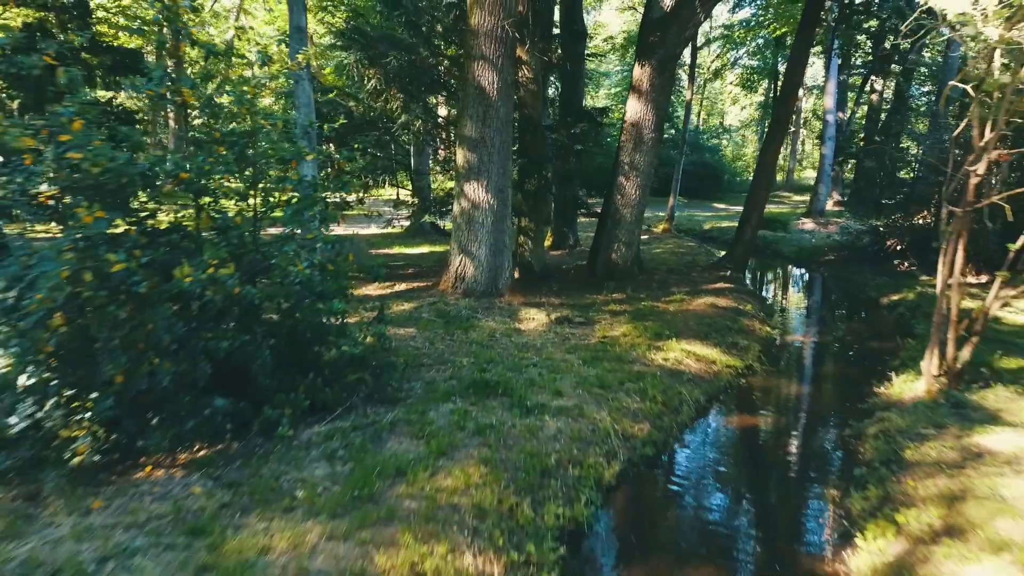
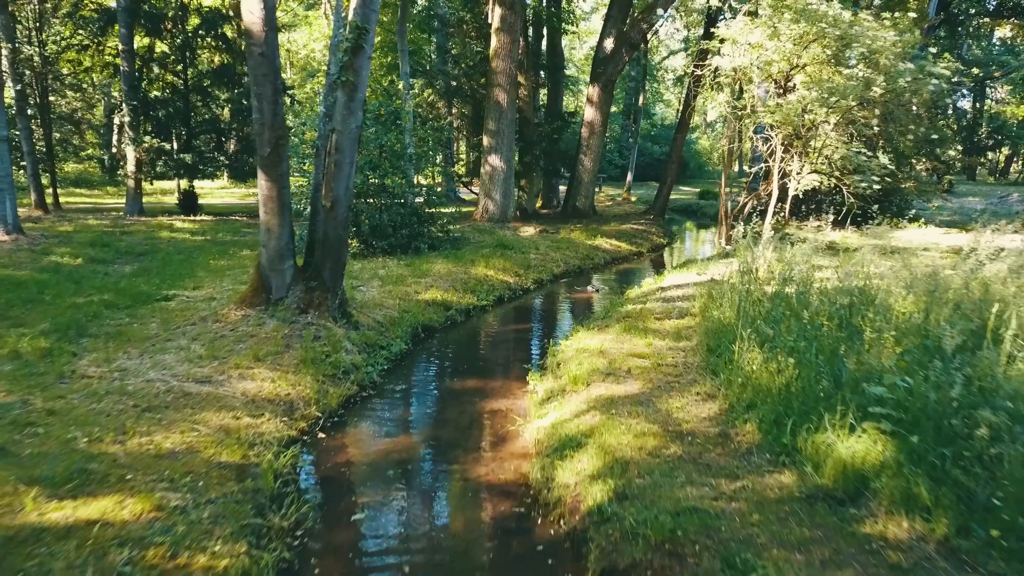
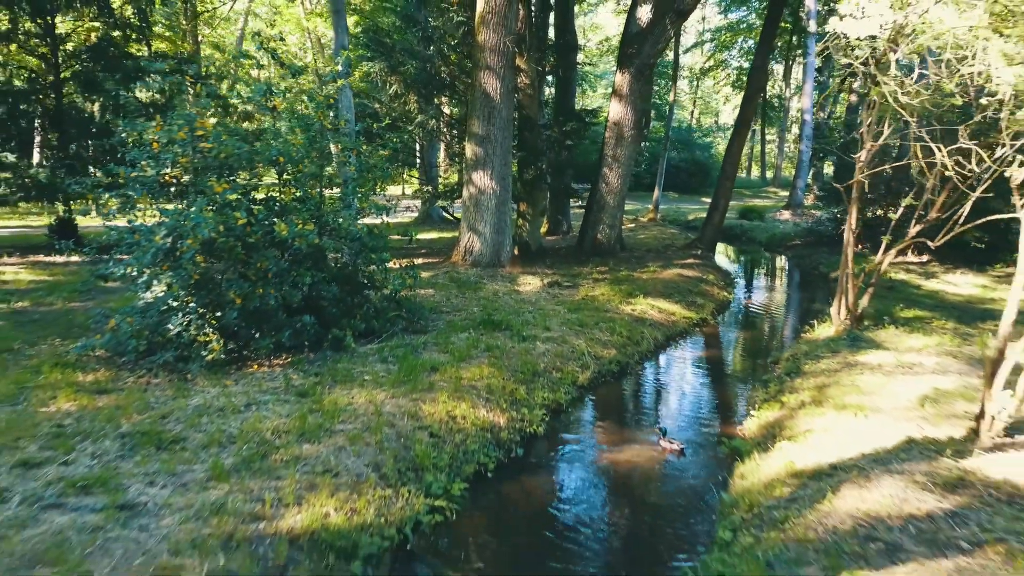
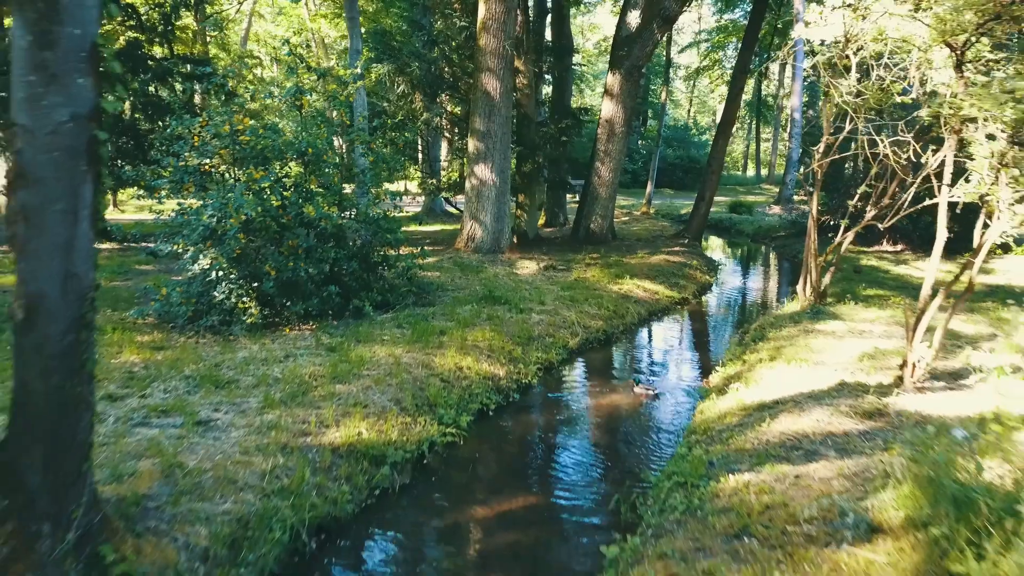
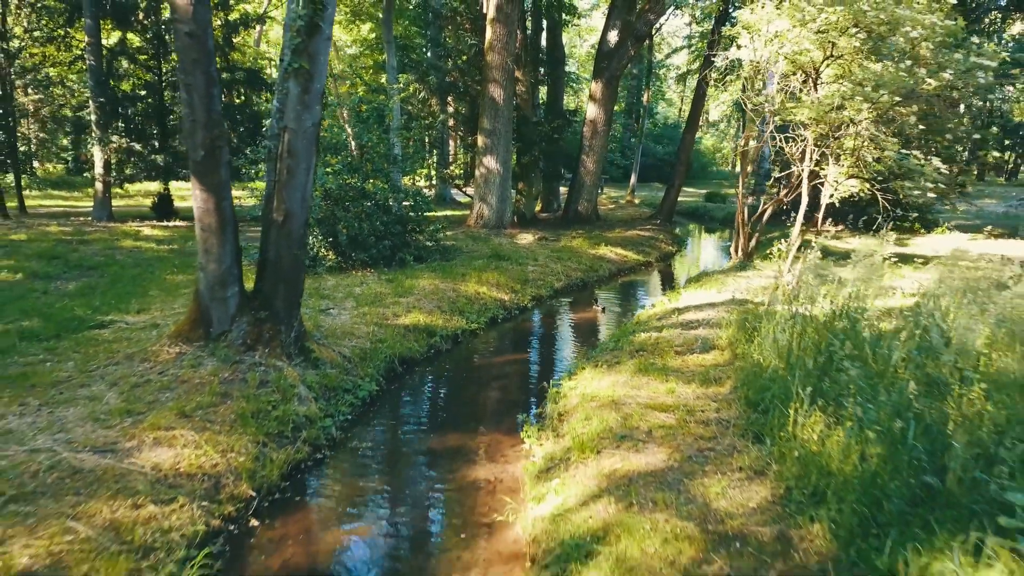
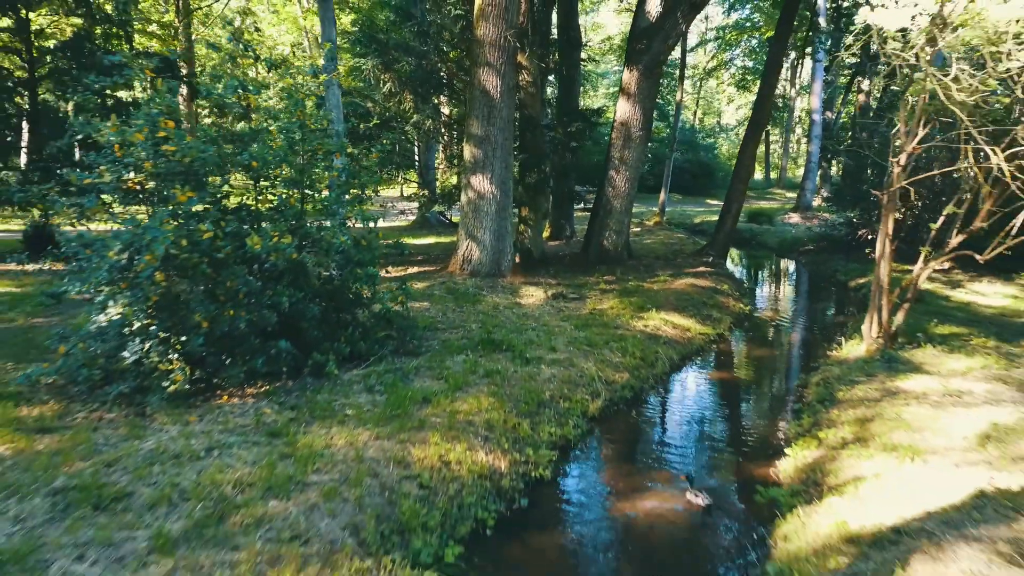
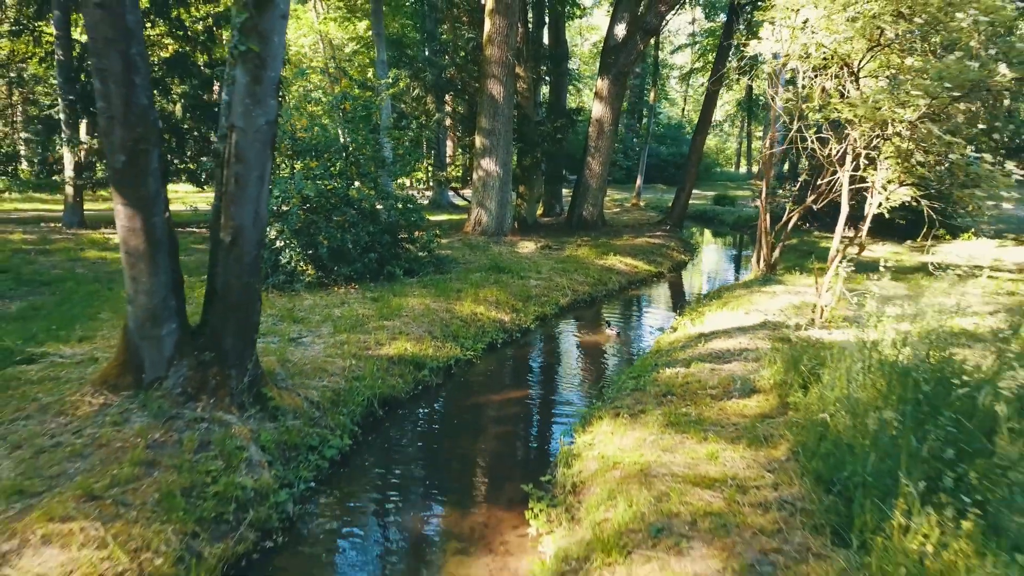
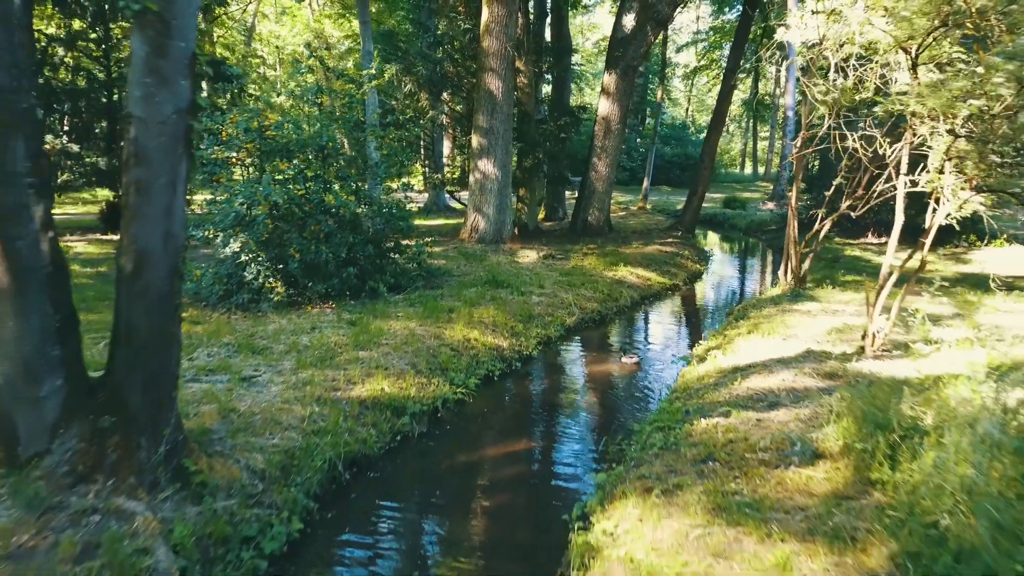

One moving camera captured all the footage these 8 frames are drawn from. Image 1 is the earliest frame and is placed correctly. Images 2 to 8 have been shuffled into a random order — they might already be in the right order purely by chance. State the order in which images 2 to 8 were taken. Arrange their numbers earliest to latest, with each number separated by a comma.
6, 3, 4, 8, 7, 5, 2
